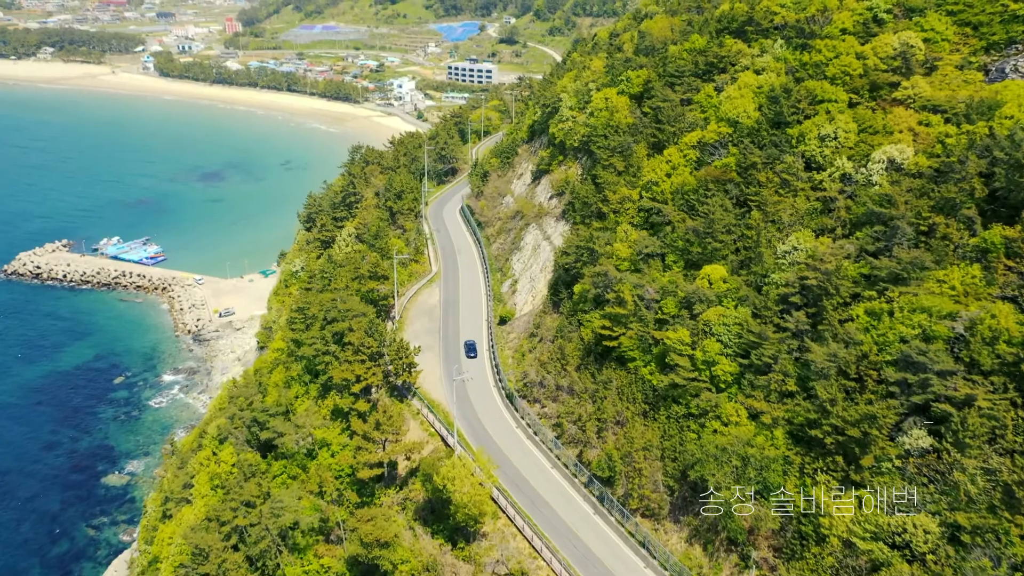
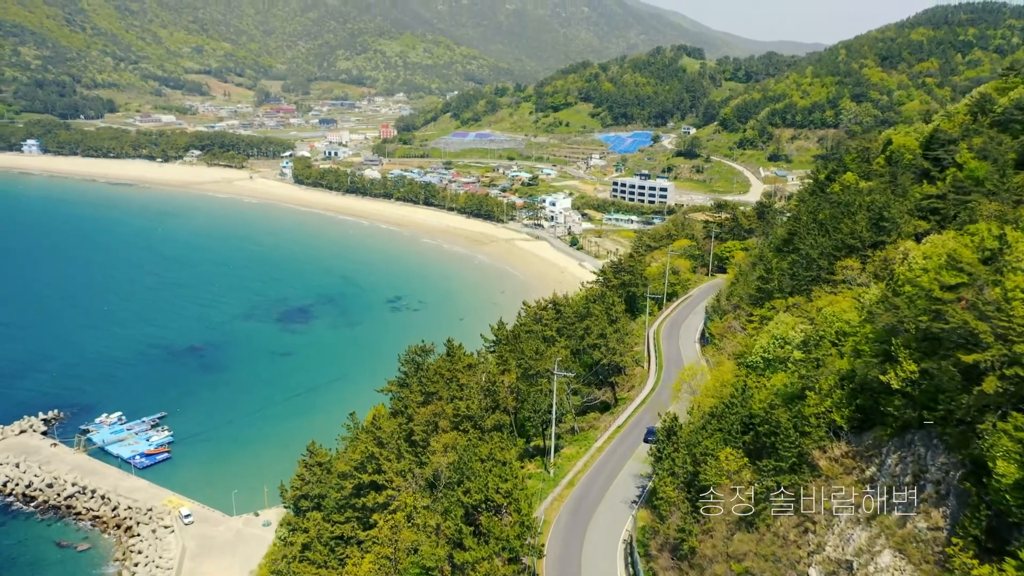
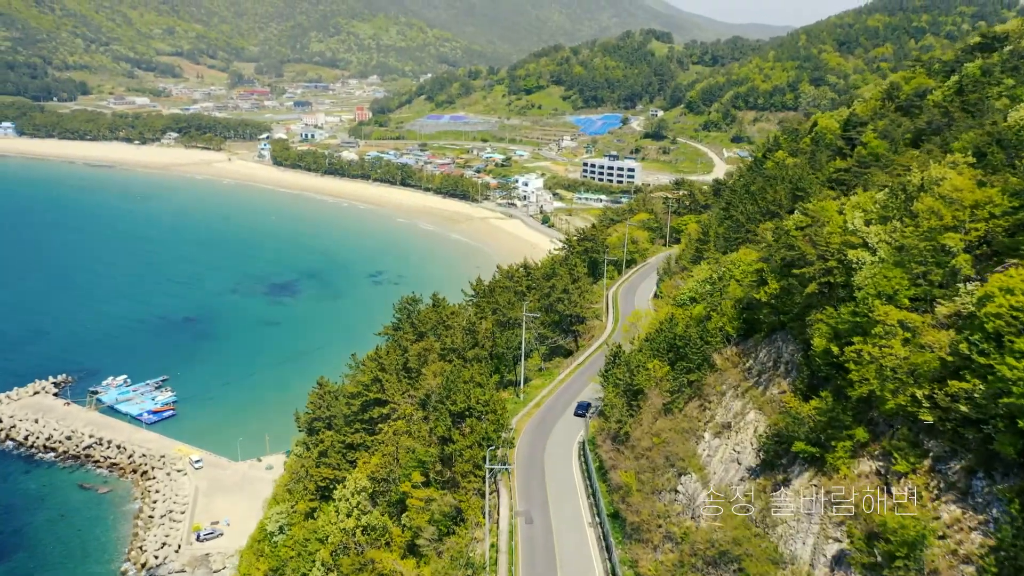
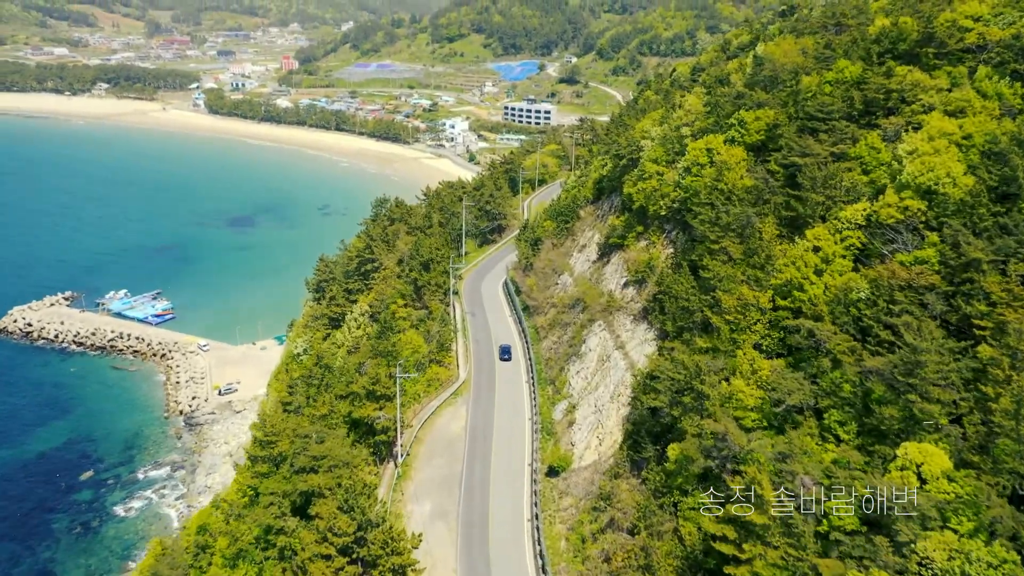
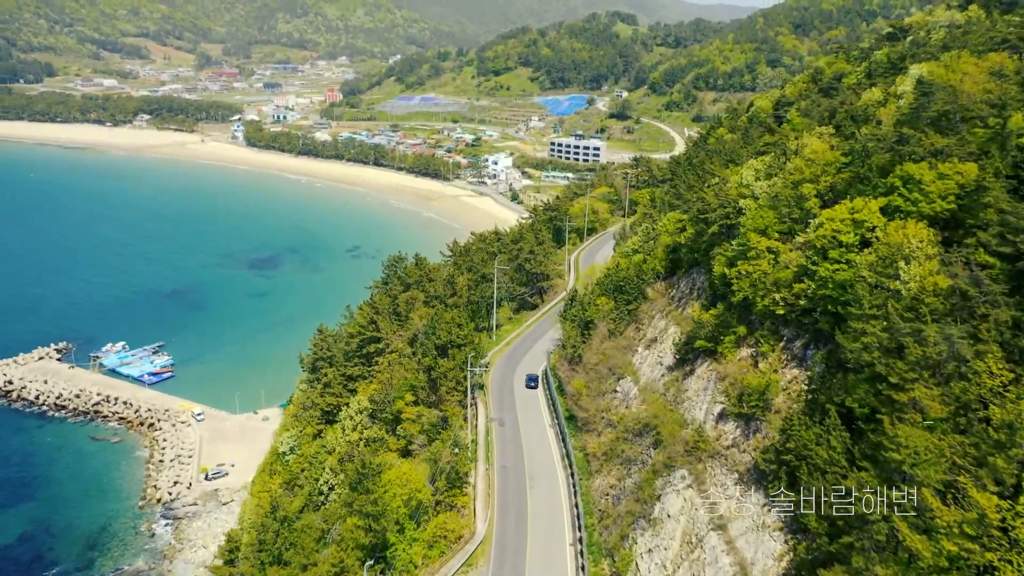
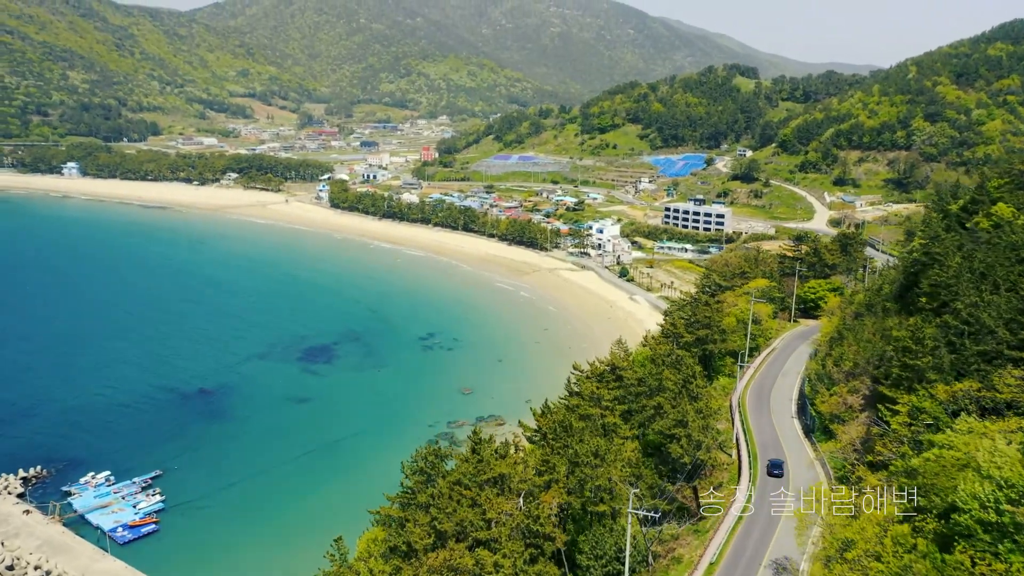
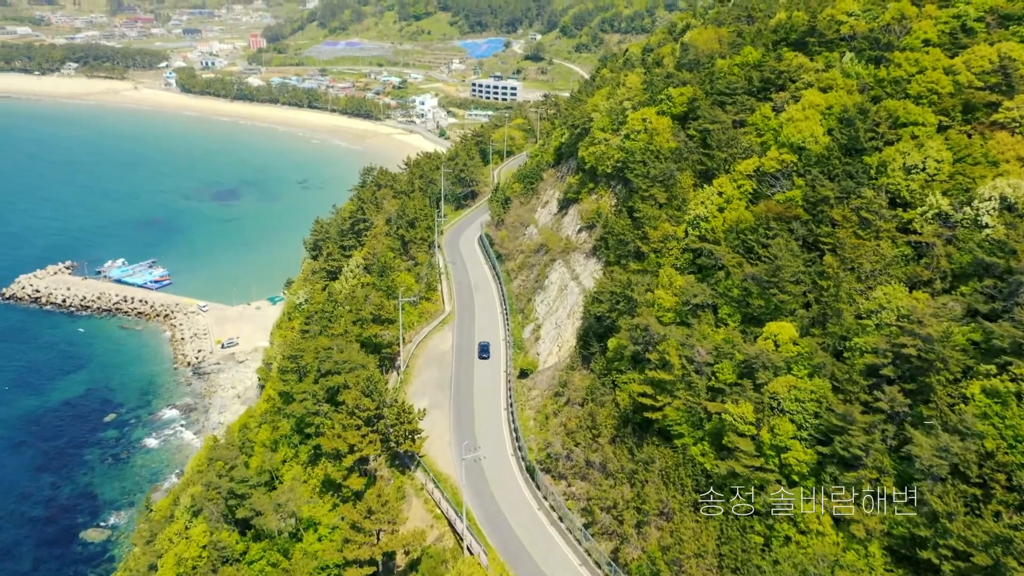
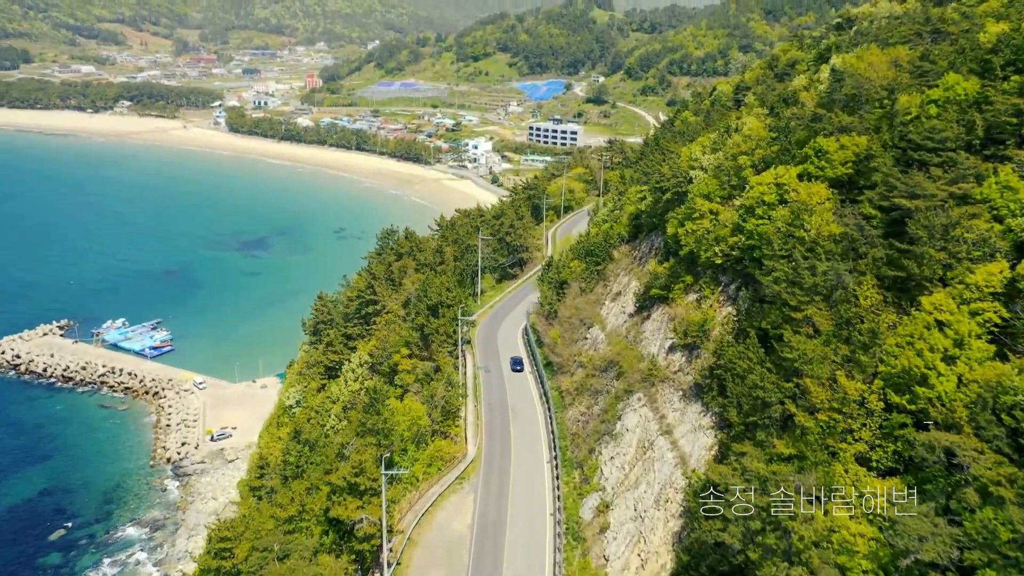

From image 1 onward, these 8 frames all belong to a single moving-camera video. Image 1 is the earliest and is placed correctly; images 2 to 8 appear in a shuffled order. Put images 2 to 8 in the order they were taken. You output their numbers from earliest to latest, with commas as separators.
7, 4, 8, 5, 3, 2, 6
